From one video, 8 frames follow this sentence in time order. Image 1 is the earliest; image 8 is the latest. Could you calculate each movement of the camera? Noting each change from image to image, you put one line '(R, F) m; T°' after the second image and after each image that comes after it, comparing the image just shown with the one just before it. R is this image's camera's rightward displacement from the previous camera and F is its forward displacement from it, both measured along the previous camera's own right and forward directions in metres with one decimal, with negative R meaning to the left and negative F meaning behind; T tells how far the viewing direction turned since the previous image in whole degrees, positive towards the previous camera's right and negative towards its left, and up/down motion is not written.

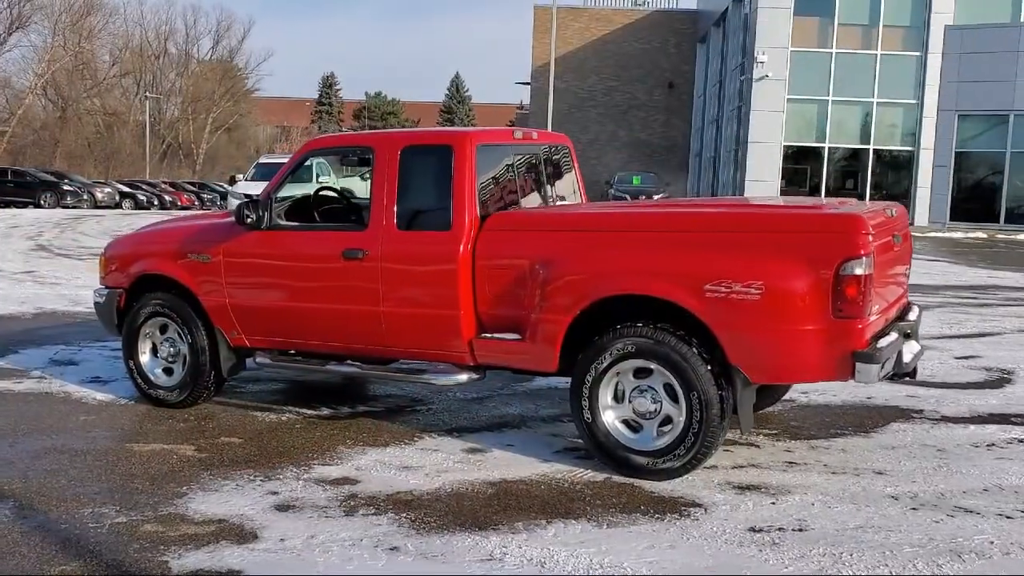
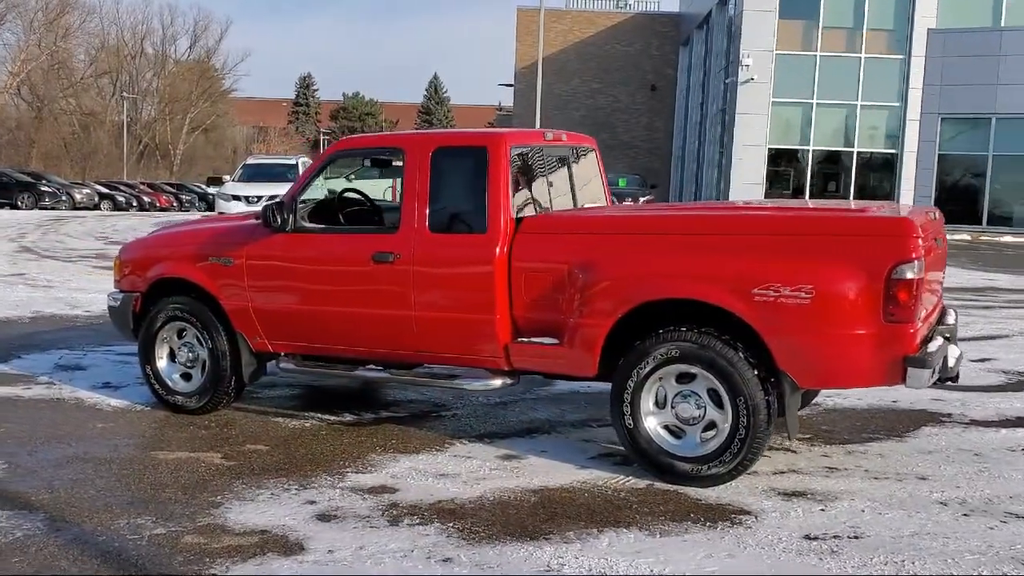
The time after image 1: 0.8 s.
(-0.4, +0.1) m; +1°
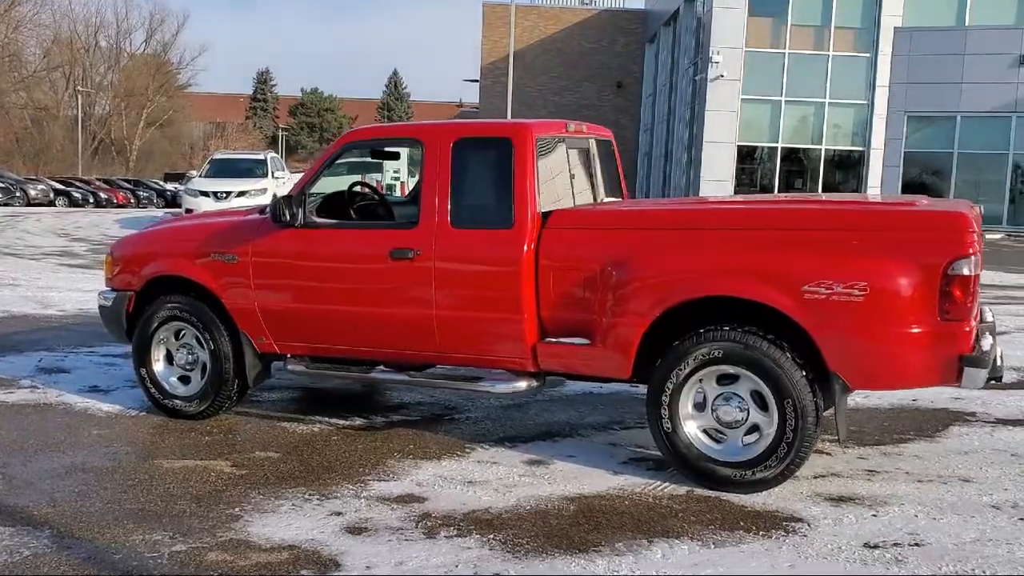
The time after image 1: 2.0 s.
(-0.4, +0.3) m; +2°
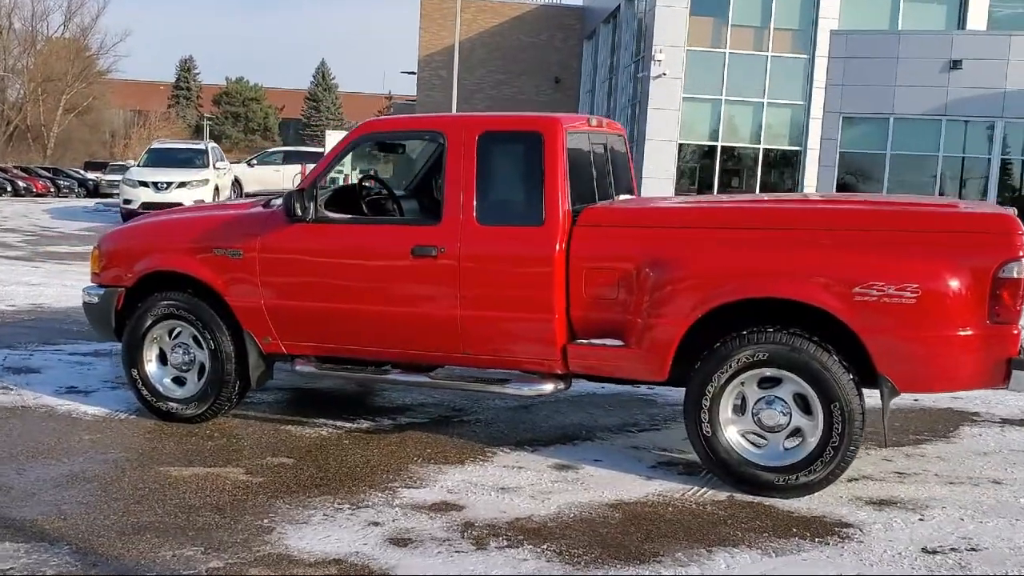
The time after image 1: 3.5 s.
(-0.6, +0.2) m; +4°
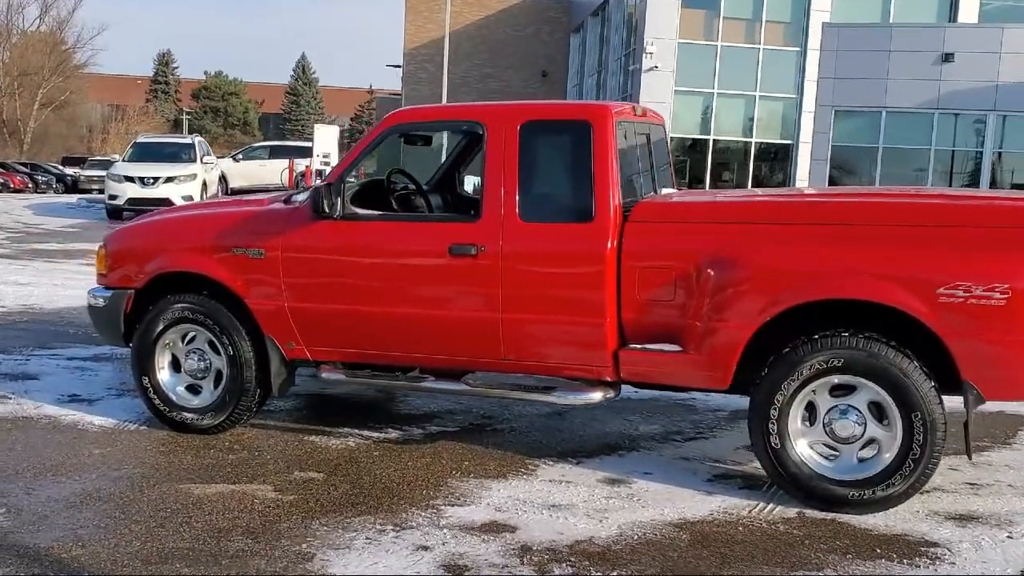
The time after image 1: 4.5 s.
(-0.3, +0.4) m; +1°
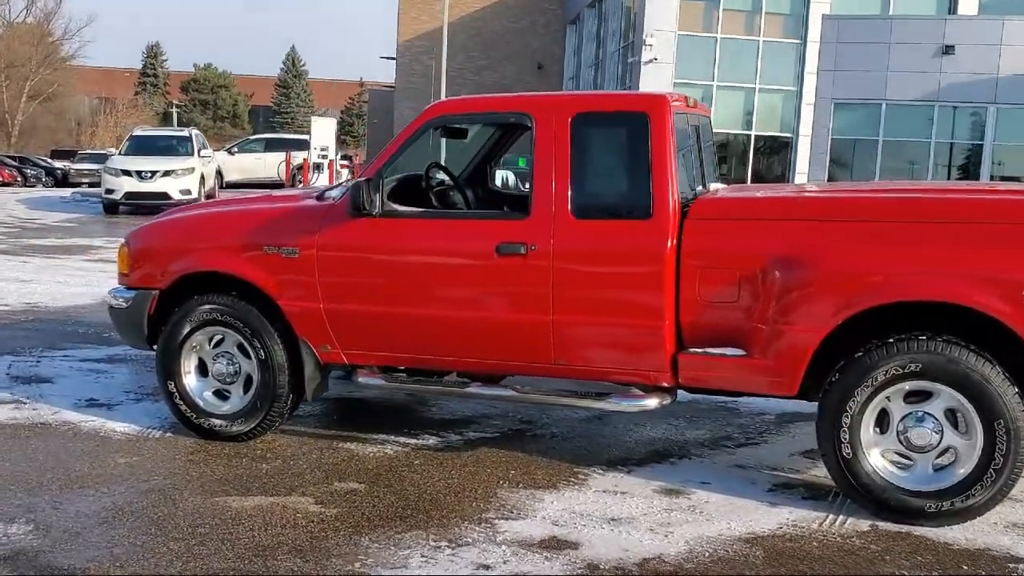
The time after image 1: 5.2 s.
(-0.3, +0.3) m; +1°
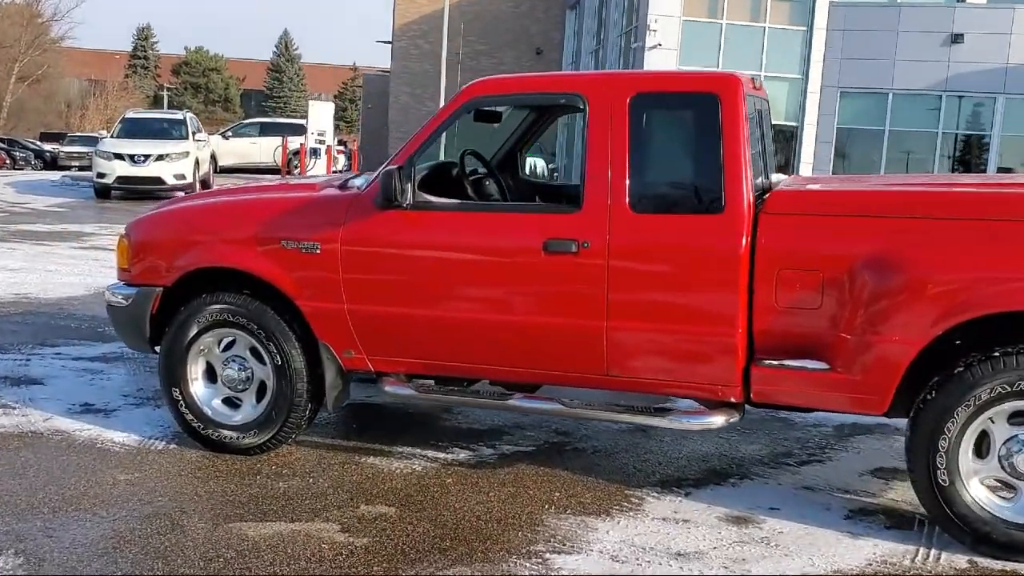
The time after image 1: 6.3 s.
(-0.3, +0.5) m; +1°
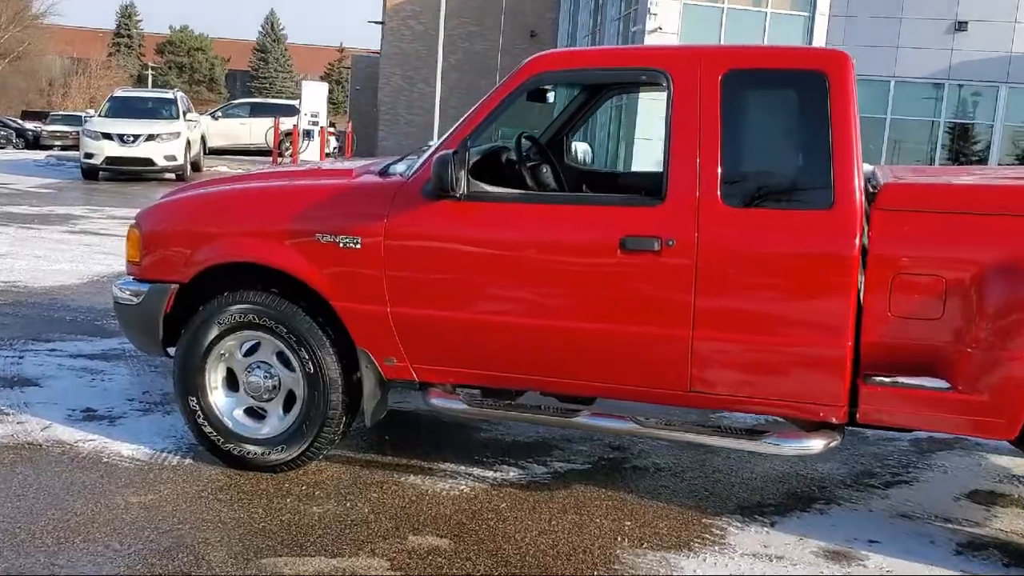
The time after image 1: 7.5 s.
(-0.4, +0.5) m; +1°
